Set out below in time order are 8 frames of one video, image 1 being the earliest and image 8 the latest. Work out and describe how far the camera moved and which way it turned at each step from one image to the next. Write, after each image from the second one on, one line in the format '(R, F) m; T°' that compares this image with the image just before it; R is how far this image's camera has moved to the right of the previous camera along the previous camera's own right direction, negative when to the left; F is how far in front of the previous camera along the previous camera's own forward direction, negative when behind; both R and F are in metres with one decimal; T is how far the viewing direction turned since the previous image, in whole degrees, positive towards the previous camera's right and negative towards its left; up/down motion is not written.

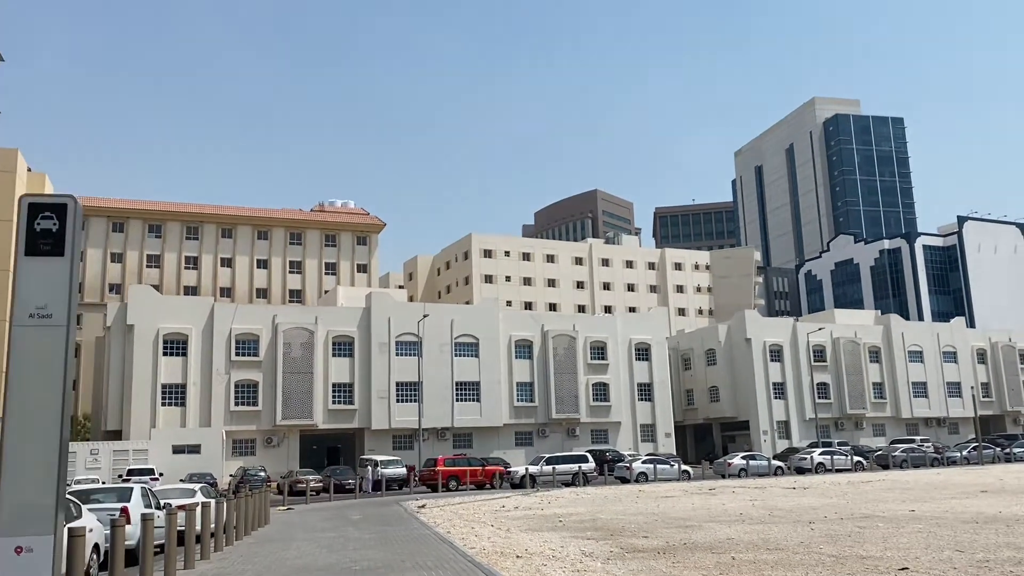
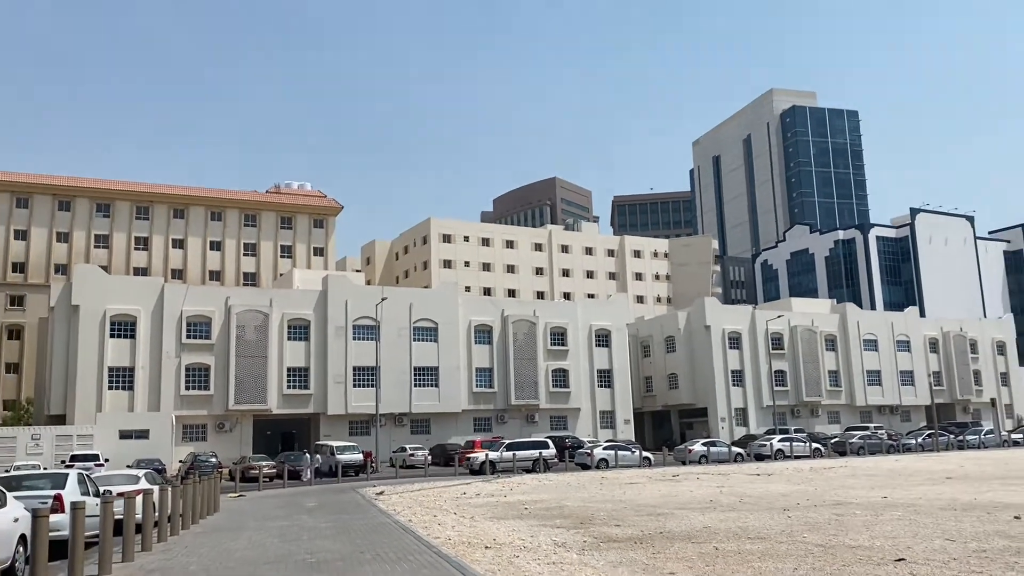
(-0.2, +1.0) m; +3°
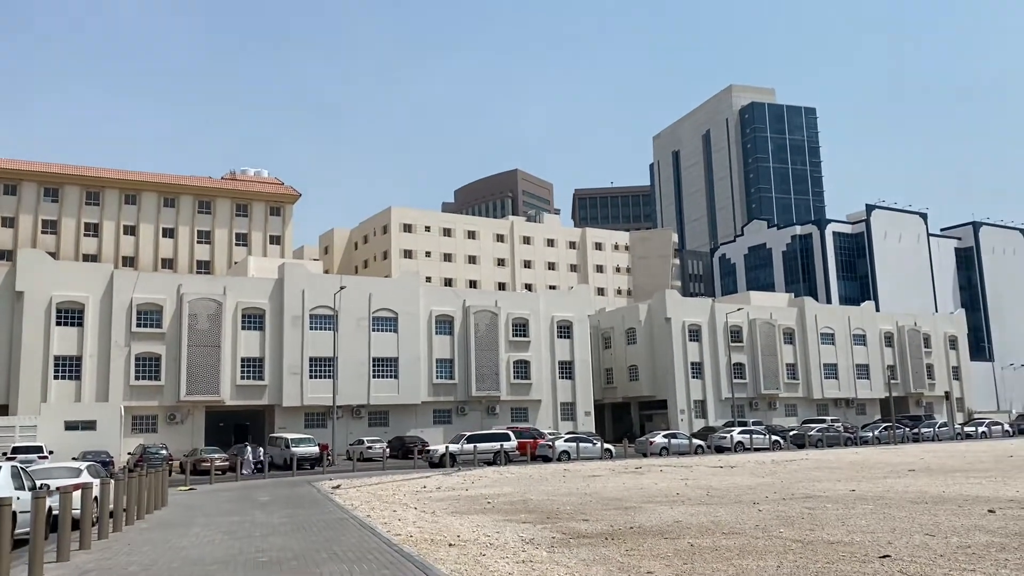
(-0.1, +0.8) m; +3°
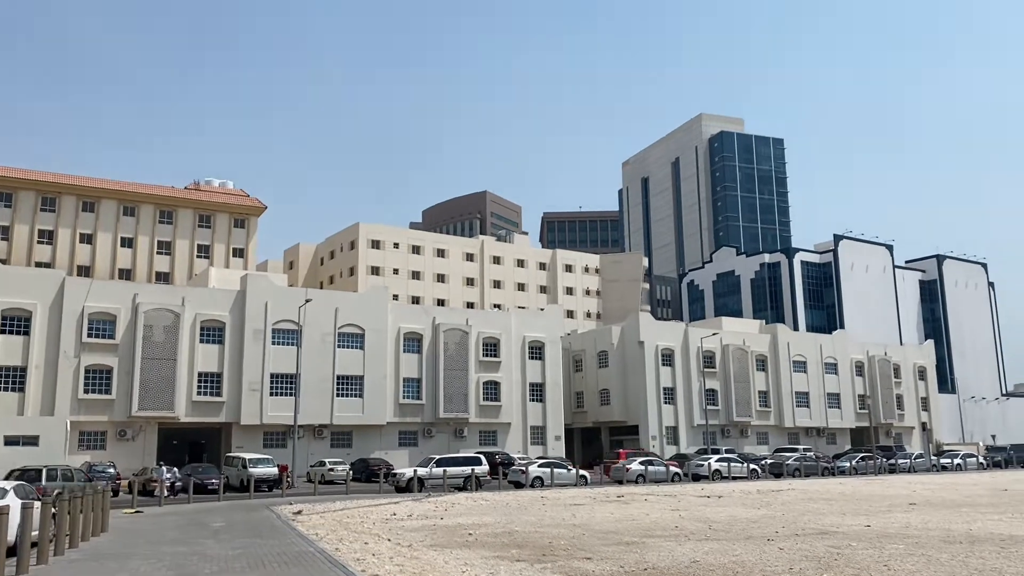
(-0.6, +2.0) m; +2°
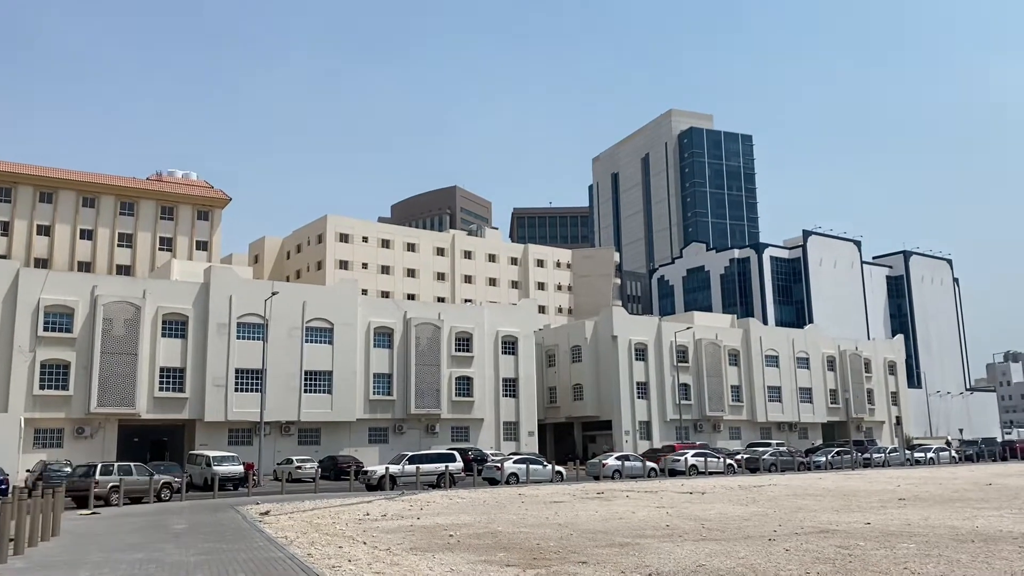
(-0.3, +1.2) m; +2°
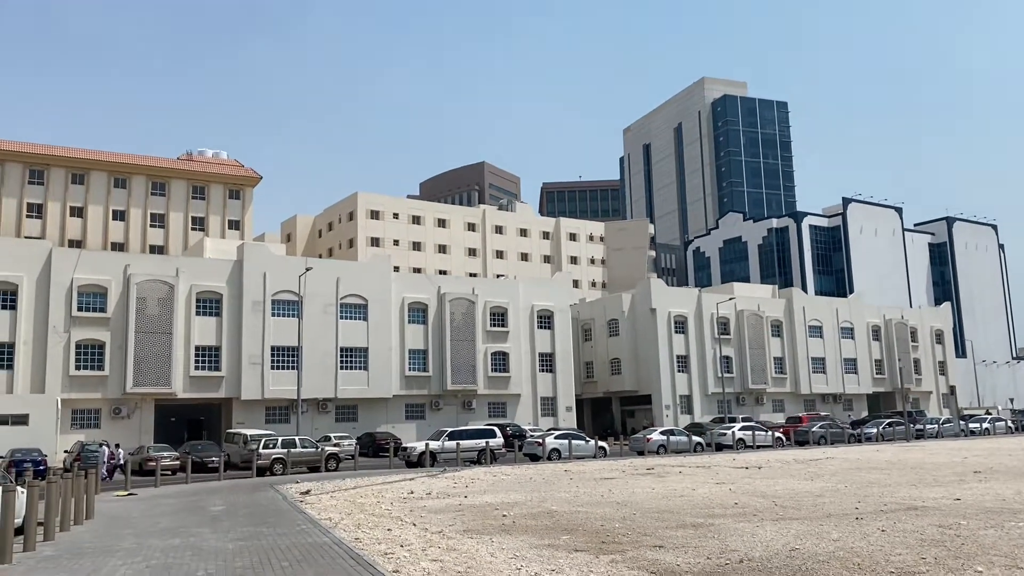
(-0.5, +1.4) m; -2°
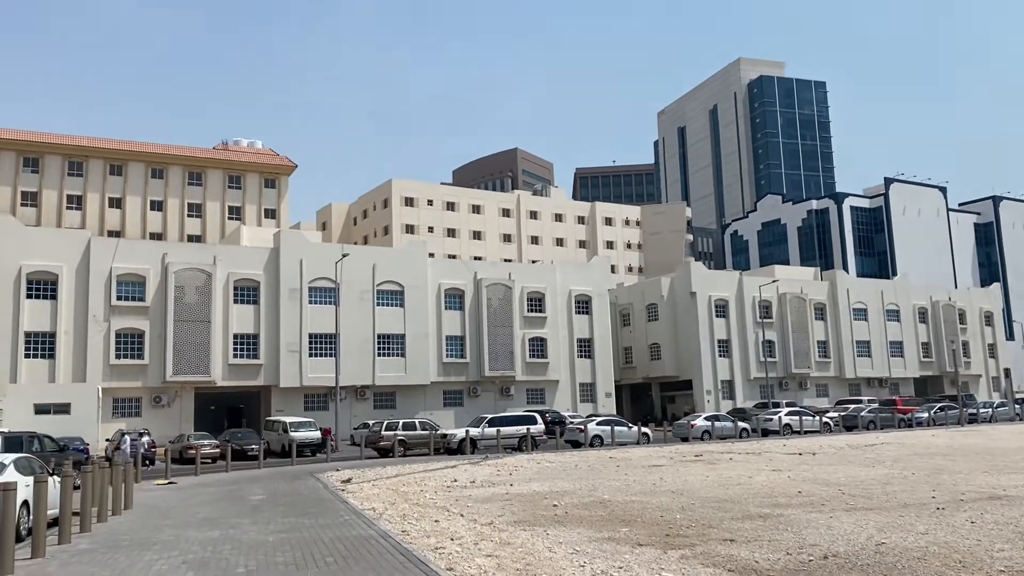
(-0.3, +0.9) m; -2°
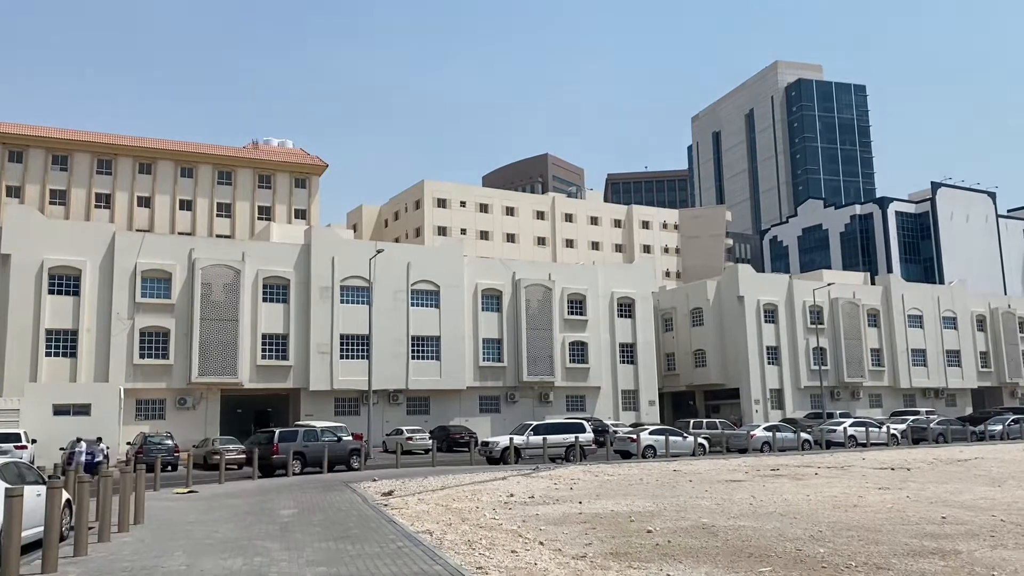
(-0.9, +3.0) m; -2°
